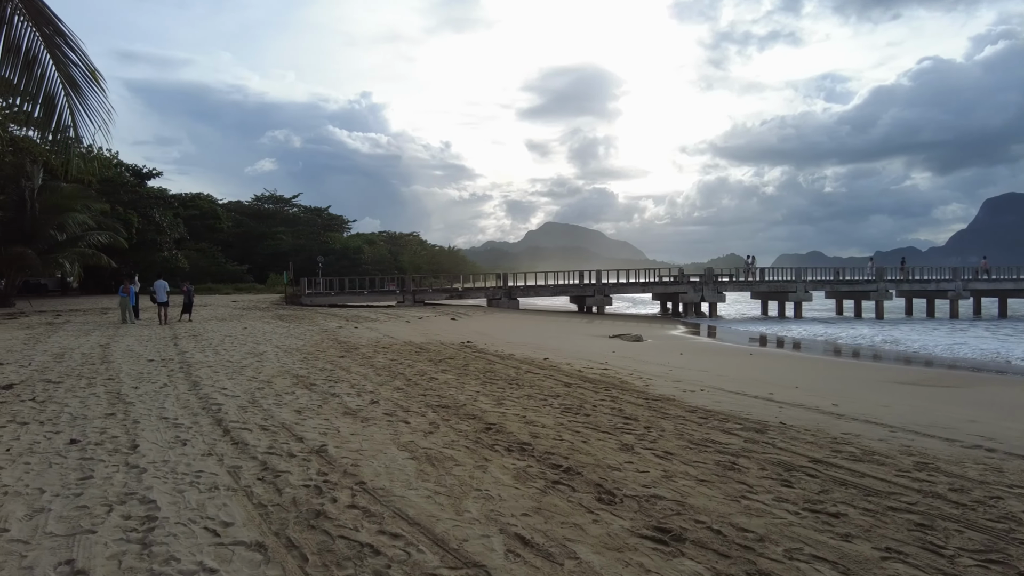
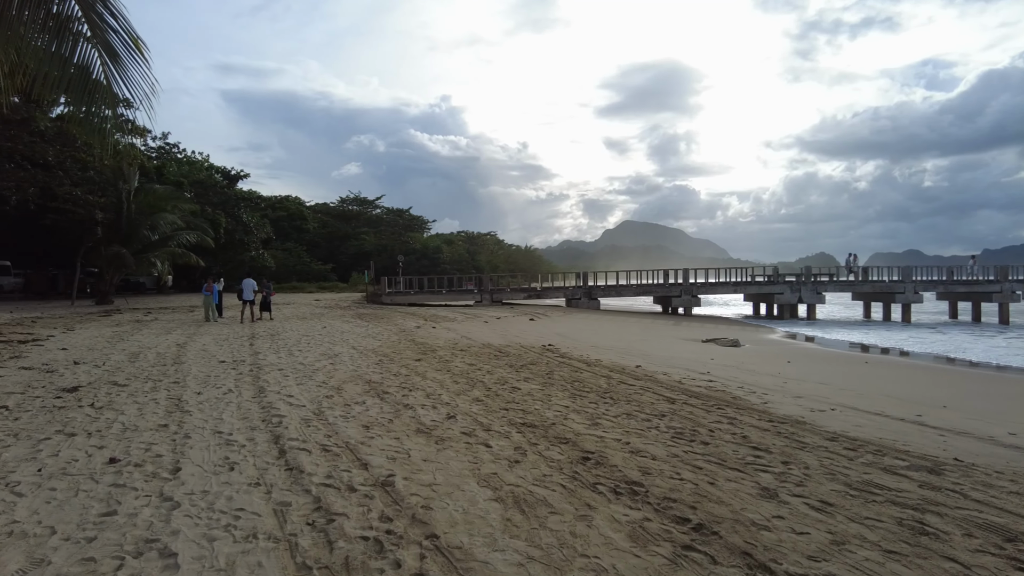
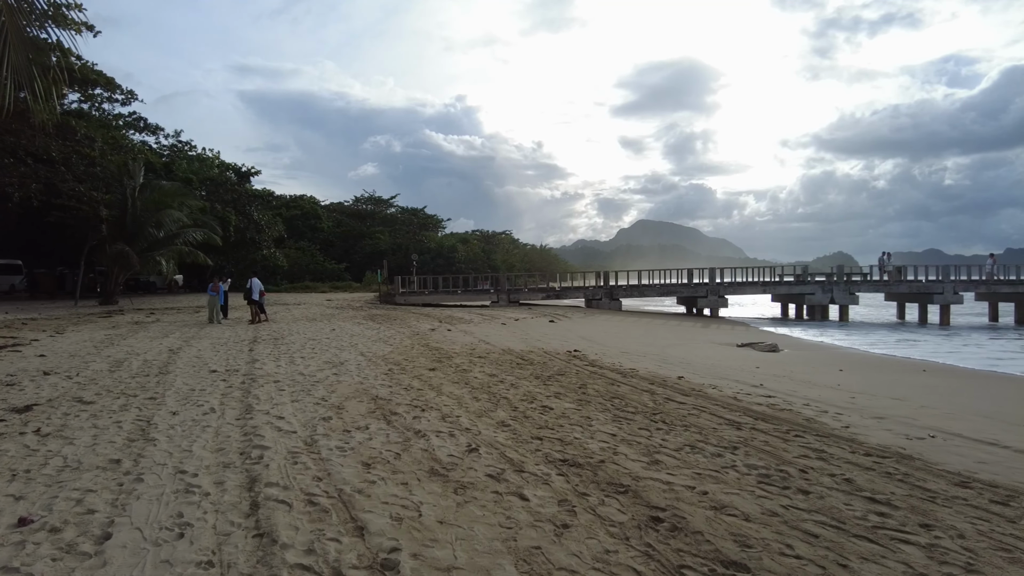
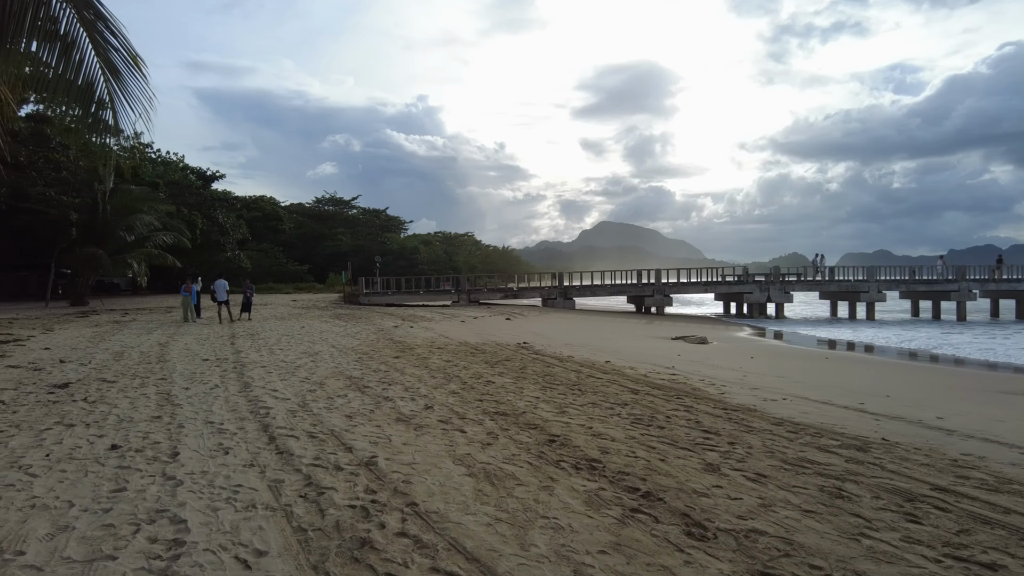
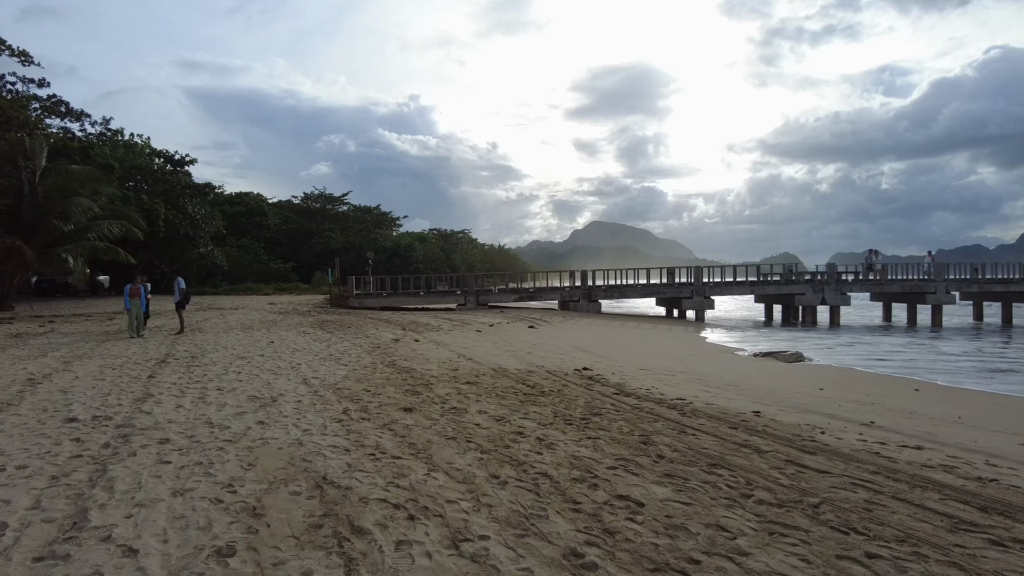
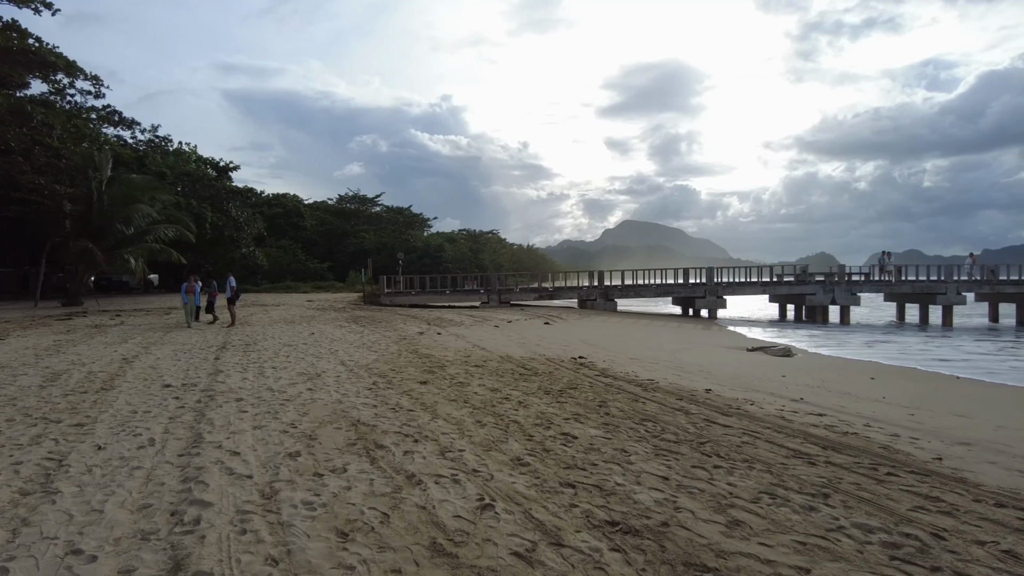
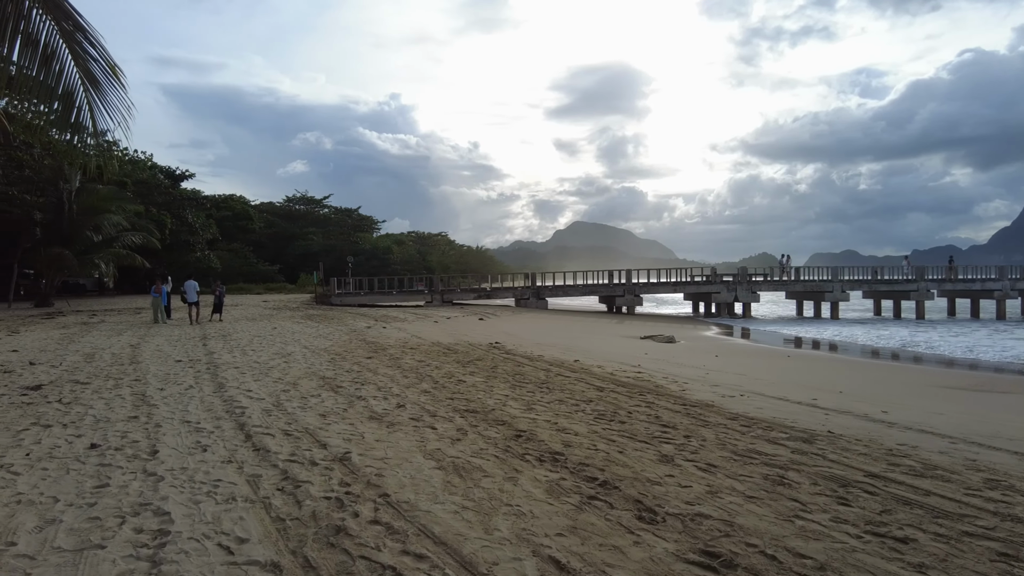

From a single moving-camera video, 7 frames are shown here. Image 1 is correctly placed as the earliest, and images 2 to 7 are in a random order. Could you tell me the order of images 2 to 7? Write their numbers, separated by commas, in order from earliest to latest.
7, 4, 2, 3, 6, 5
